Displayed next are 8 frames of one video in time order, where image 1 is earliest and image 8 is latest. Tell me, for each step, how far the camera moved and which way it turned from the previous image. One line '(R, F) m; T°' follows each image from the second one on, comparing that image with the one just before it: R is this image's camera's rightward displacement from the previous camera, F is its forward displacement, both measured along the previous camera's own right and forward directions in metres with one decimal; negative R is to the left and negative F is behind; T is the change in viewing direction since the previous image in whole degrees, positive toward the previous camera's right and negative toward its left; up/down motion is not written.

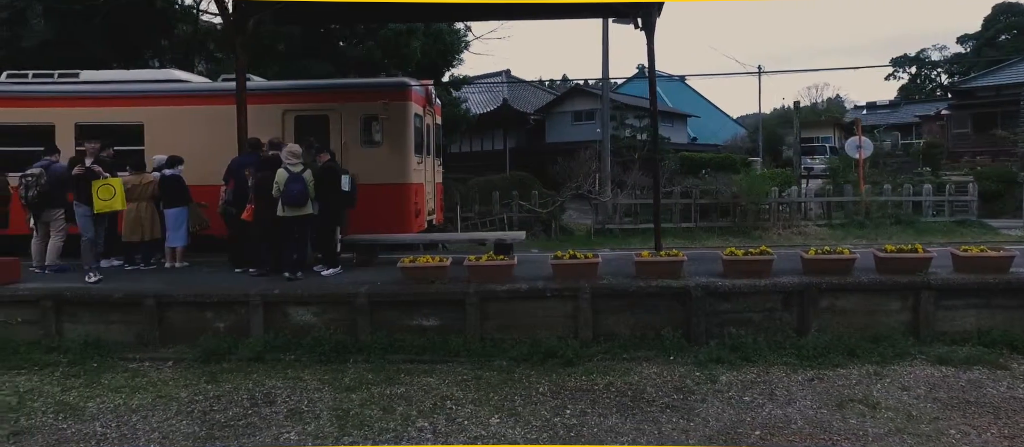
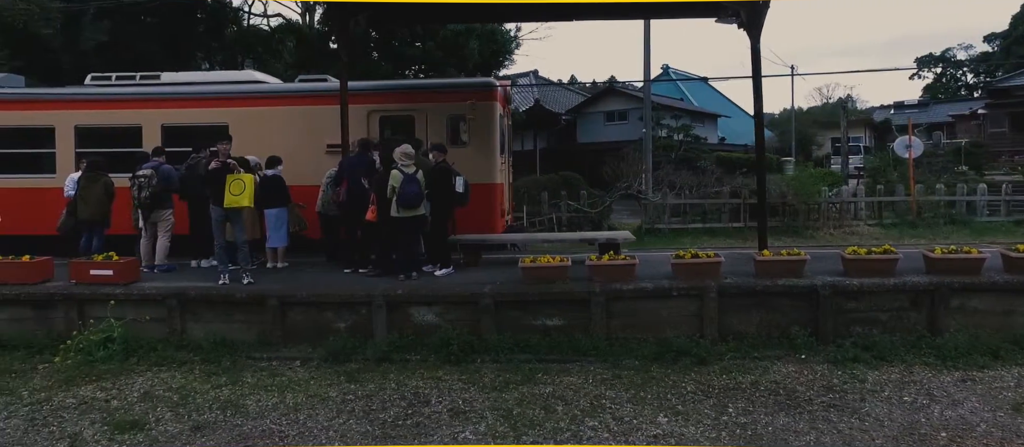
(-1.2, 0.0) m; -1°
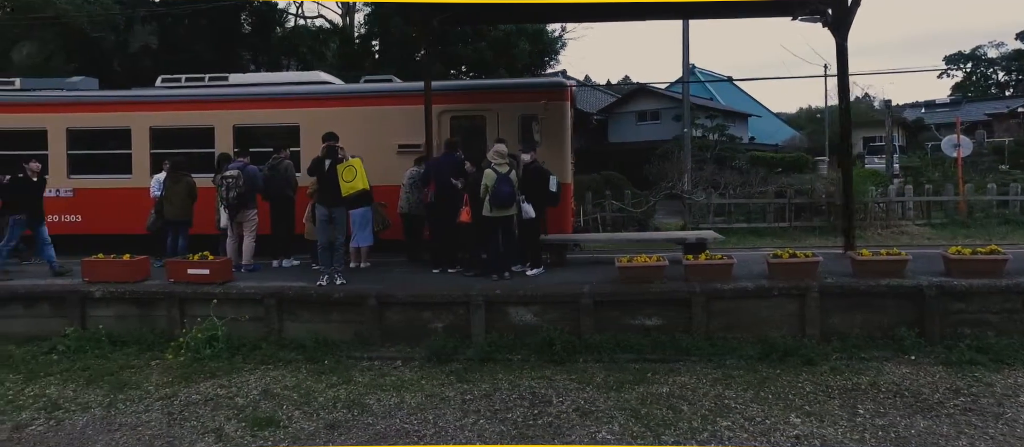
(-0.9, 0.0) m; -1°
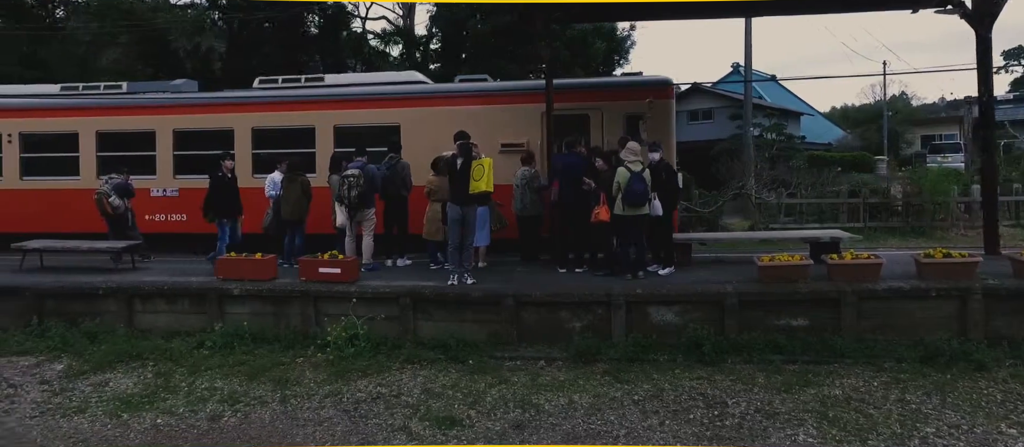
(-1.1, +0.1) m; -2°
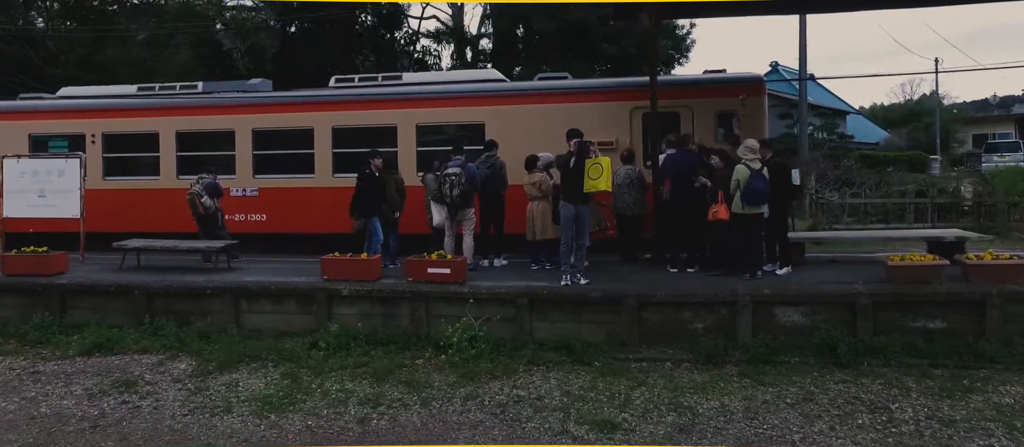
(-1.0, +0.1) m; -2°
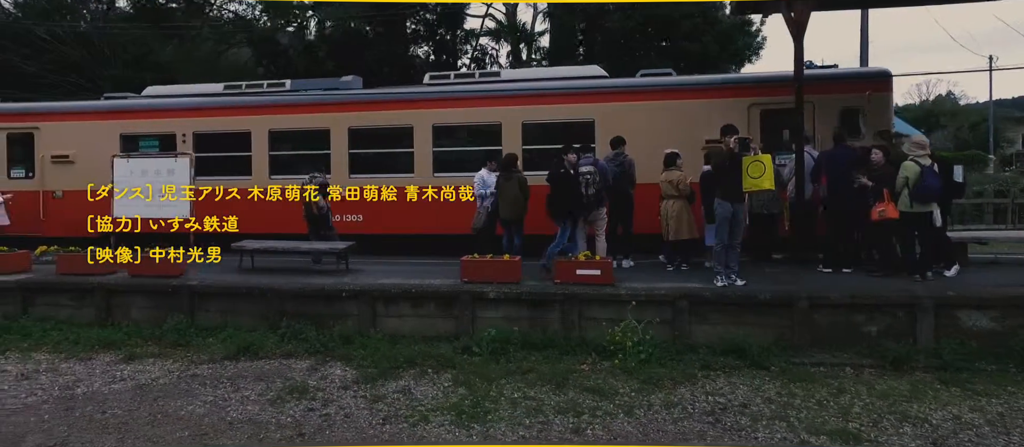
(-1.5, +0.3) m; -1°
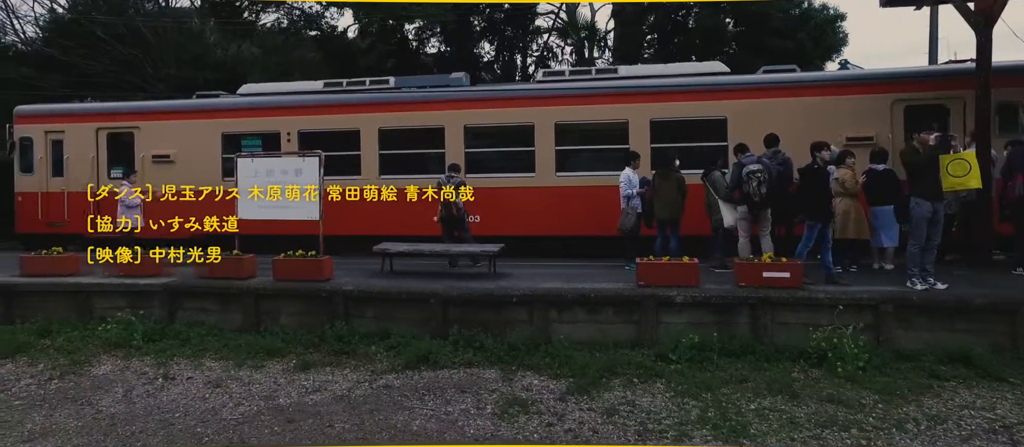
(-1.8, +0.3) m; -1°
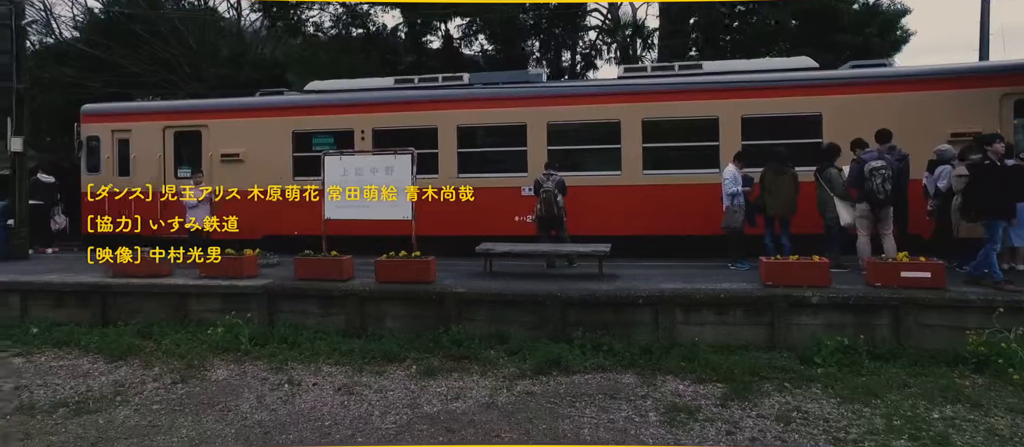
(-1.1, +0.3) m; -1°
